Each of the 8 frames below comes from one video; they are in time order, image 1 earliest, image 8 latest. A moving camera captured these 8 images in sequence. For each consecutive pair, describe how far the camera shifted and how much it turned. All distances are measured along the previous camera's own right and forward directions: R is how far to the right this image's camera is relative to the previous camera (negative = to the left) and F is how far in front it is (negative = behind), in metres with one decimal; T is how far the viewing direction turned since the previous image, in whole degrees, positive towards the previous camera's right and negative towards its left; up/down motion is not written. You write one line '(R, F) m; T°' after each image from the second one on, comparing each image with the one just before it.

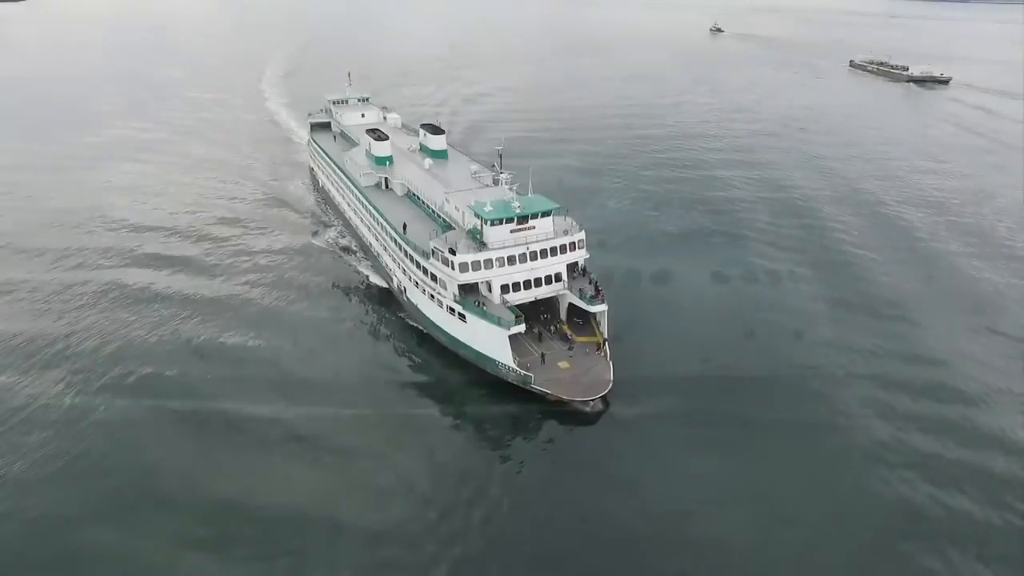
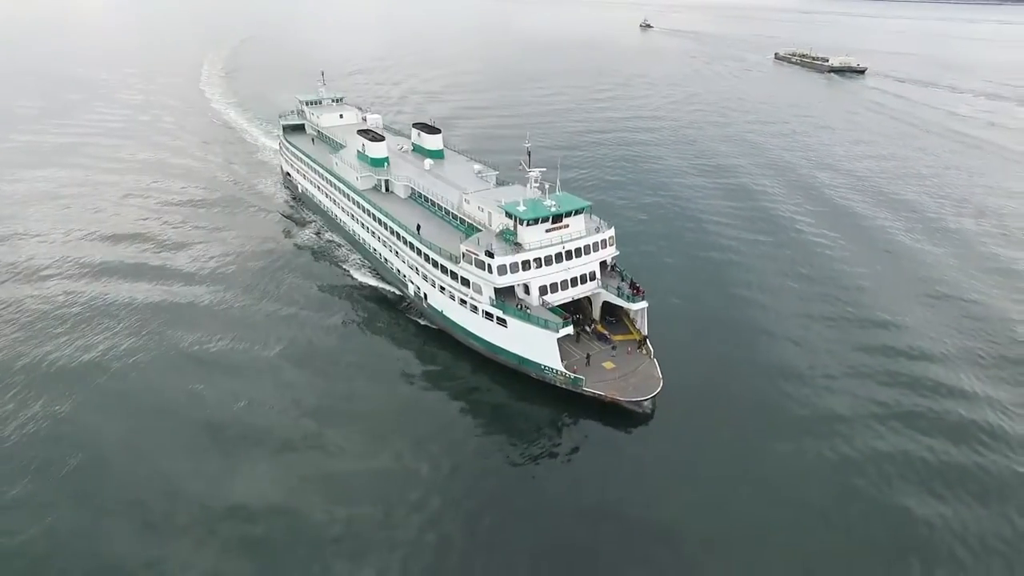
(-5.1, -2.5) m; +6°
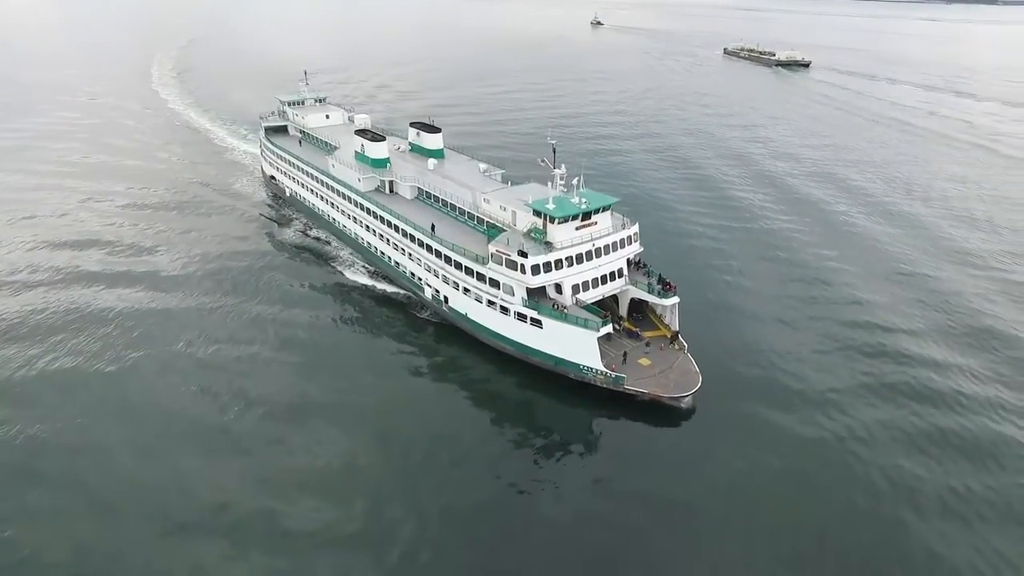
(-4.5, -1.8) m; +5°
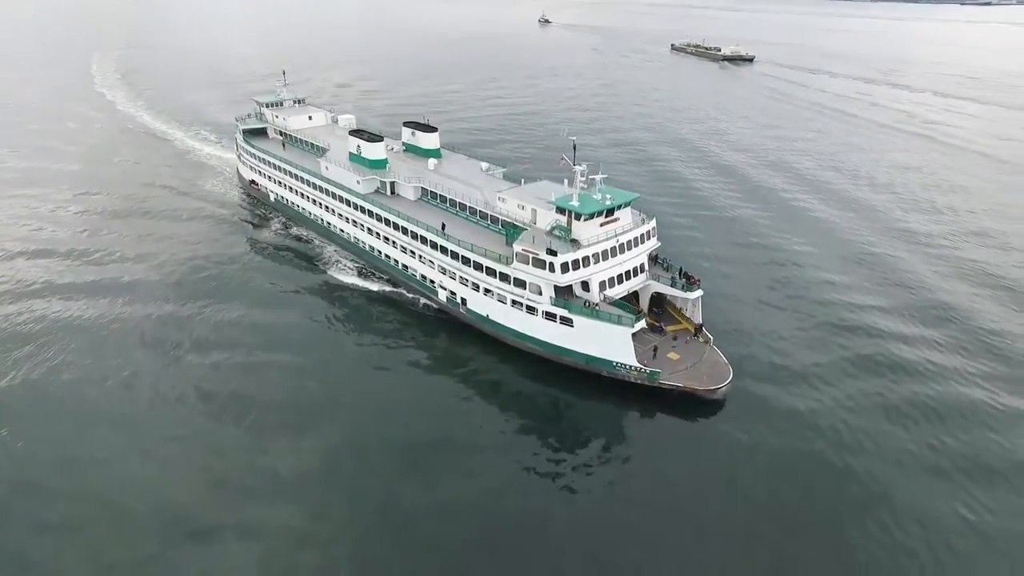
(-4.7, -1.7) m; +5°
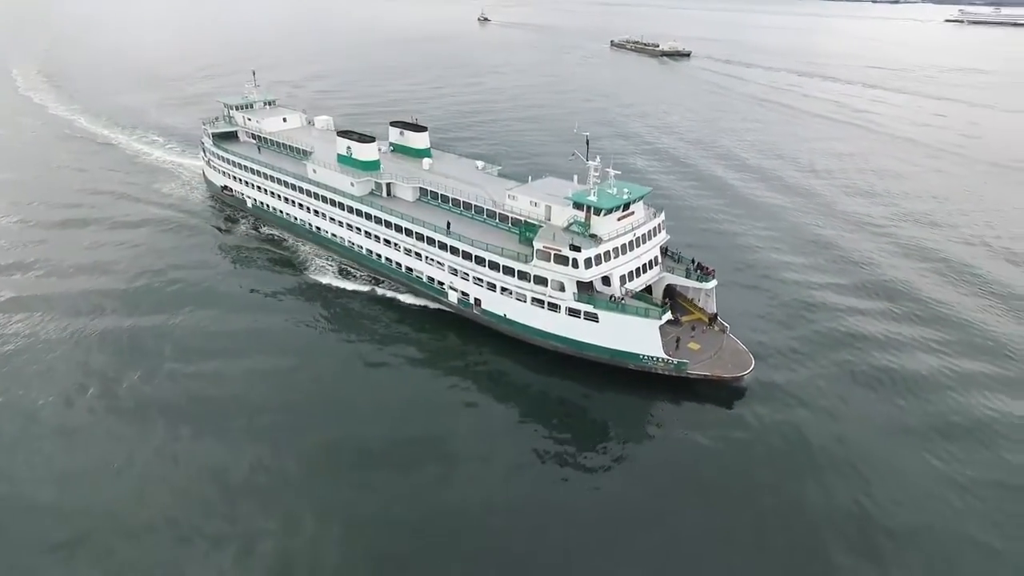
(-5.3, -1.7) m; +6°
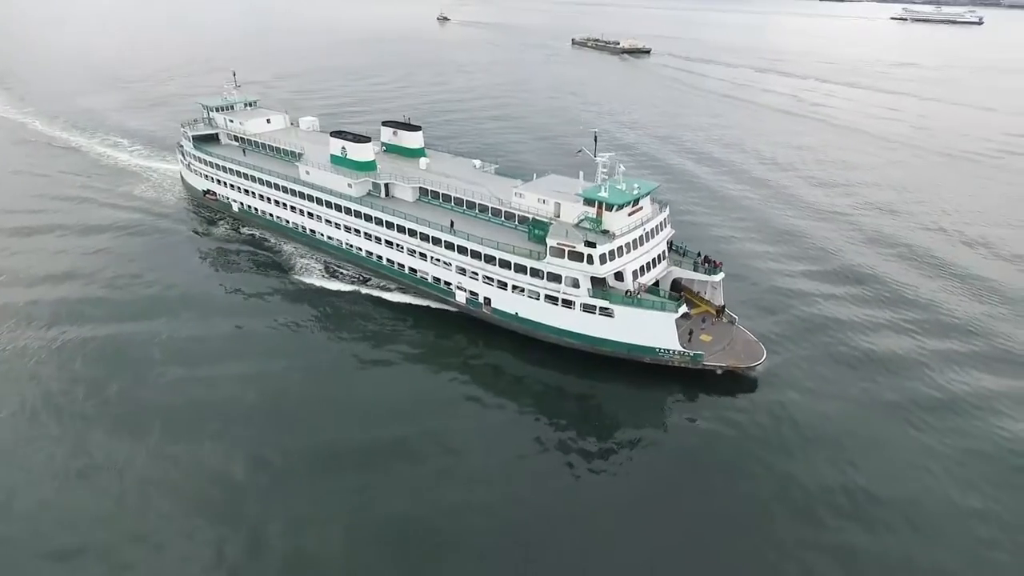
(-3.7, -1.1) m; +4°
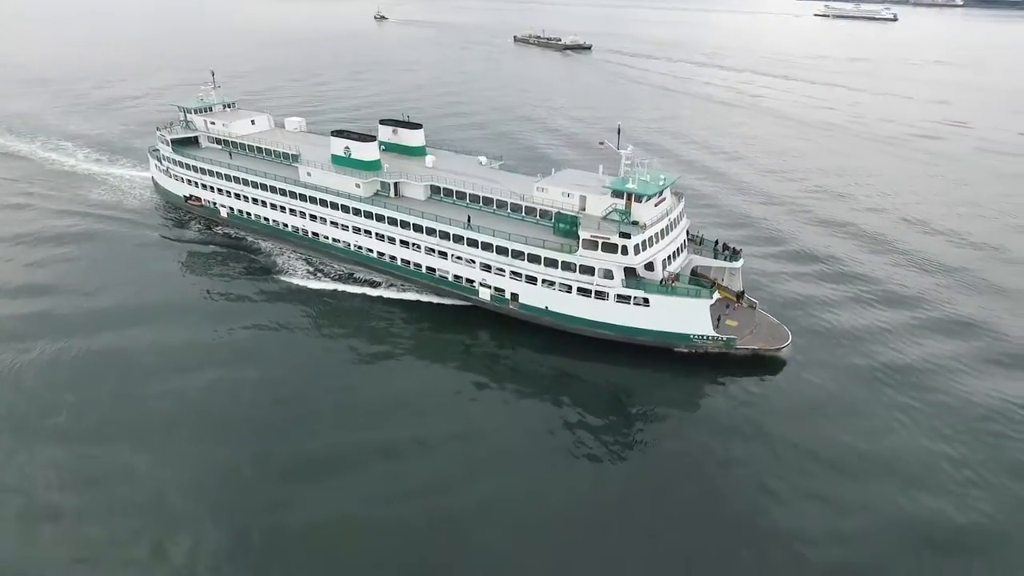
(-7.2, -1.6) m; +7°
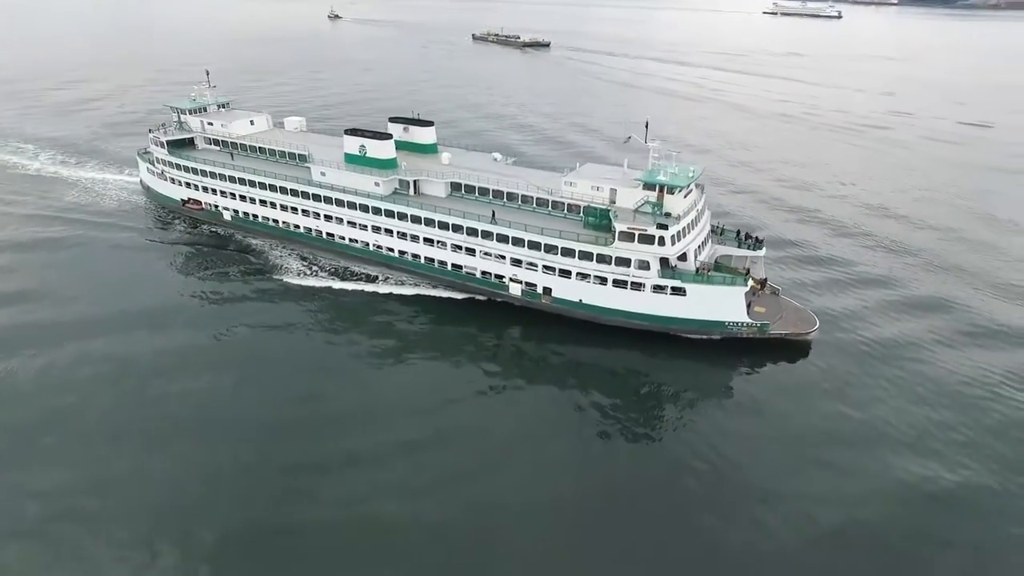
(-6.8, -1.1) m; +6°
